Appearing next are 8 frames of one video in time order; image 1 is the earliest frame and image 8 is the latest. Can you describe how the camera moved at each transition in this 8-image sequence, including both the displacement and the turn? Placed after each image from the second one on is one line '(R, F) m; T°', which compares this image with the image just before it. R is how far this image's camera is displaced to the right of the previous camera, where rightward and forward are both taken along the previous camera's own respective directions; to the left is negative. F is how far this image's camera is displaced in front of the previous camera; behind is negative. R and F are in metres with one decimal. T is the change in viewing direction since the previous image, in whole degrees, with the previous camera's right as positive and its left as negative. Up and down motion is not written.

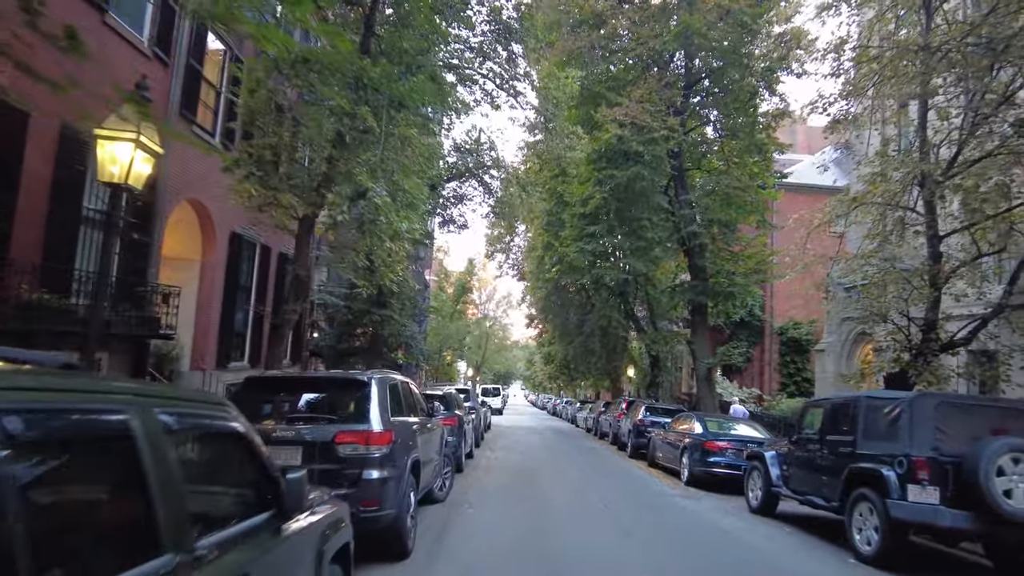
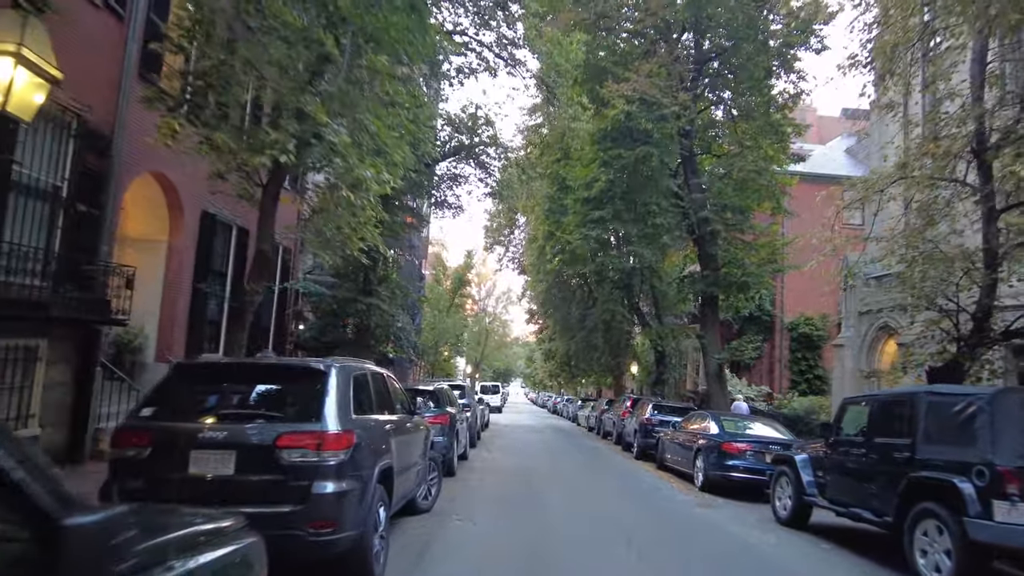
(+0.1, +1.3) m; 0°
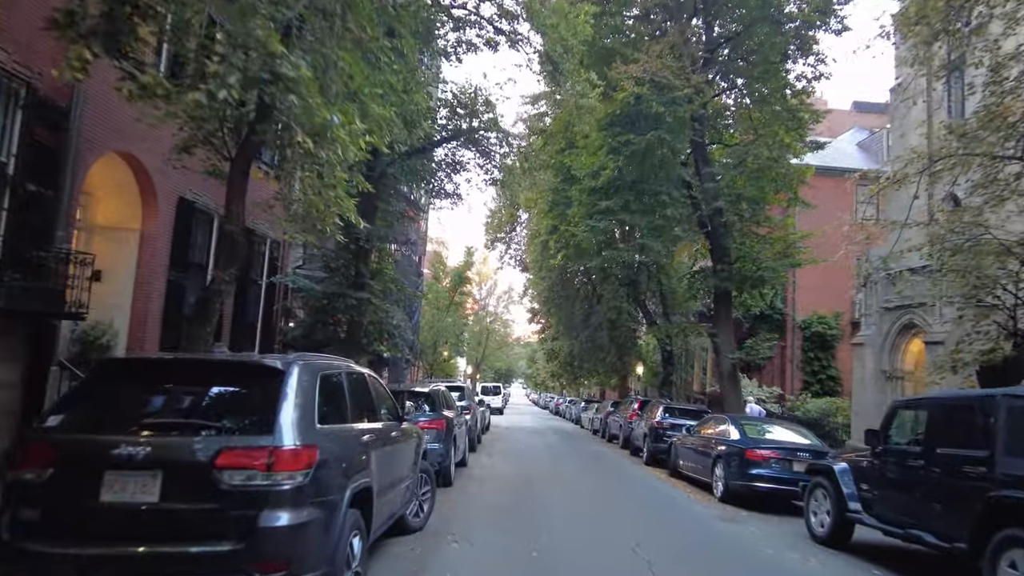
(0.0, +1.1) m; 0°
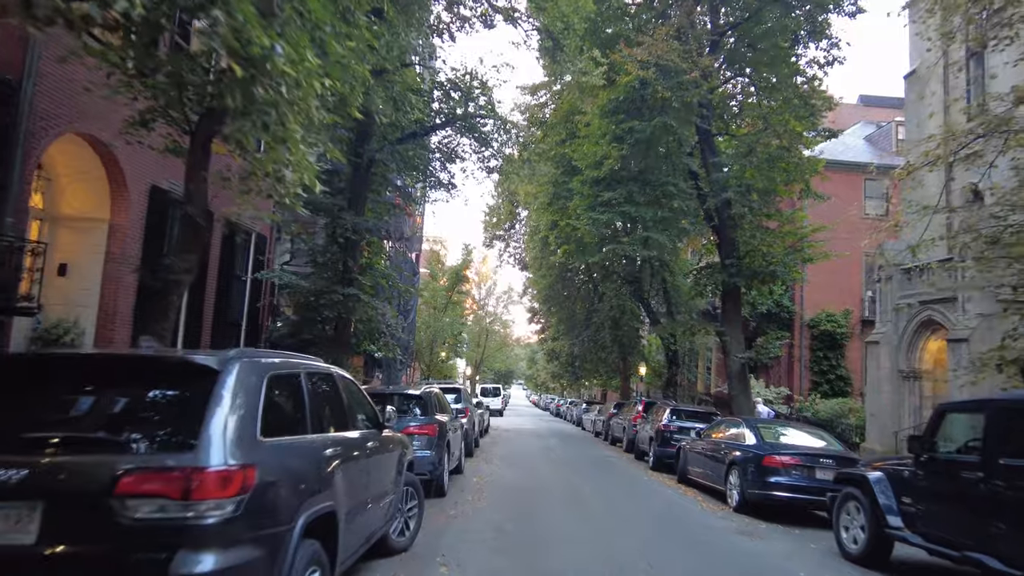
(0.0, +0.9) m; 0°
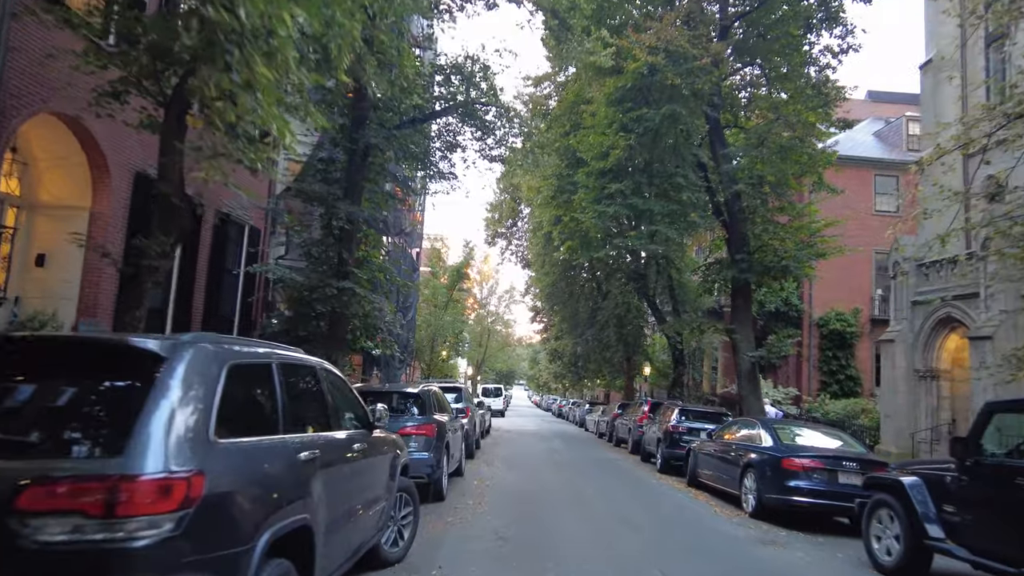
(0.0, +0.6) m; 0°
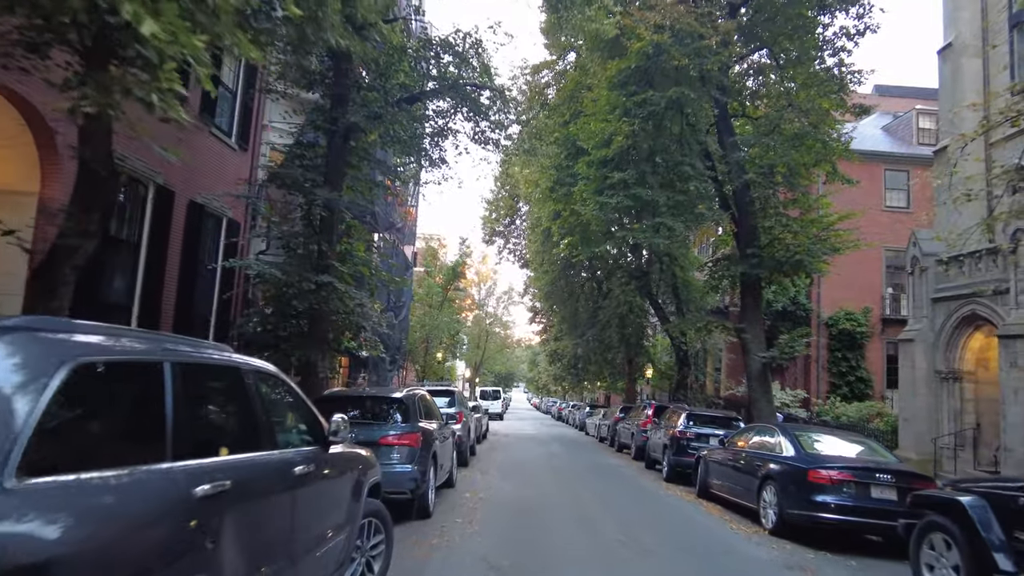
(+0.1, +1.0) m; 0°
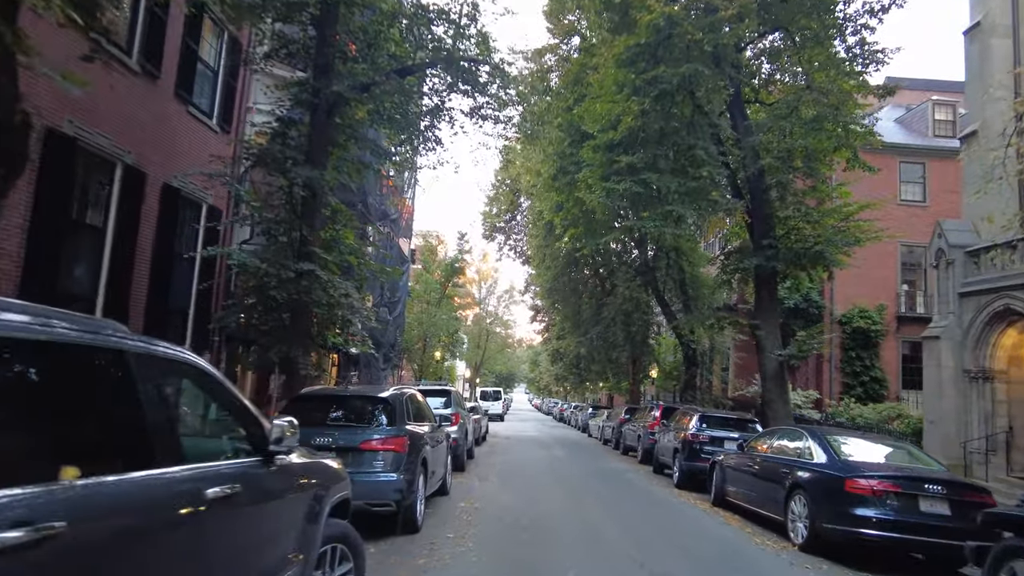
(0.0, +1.0) m; 0°
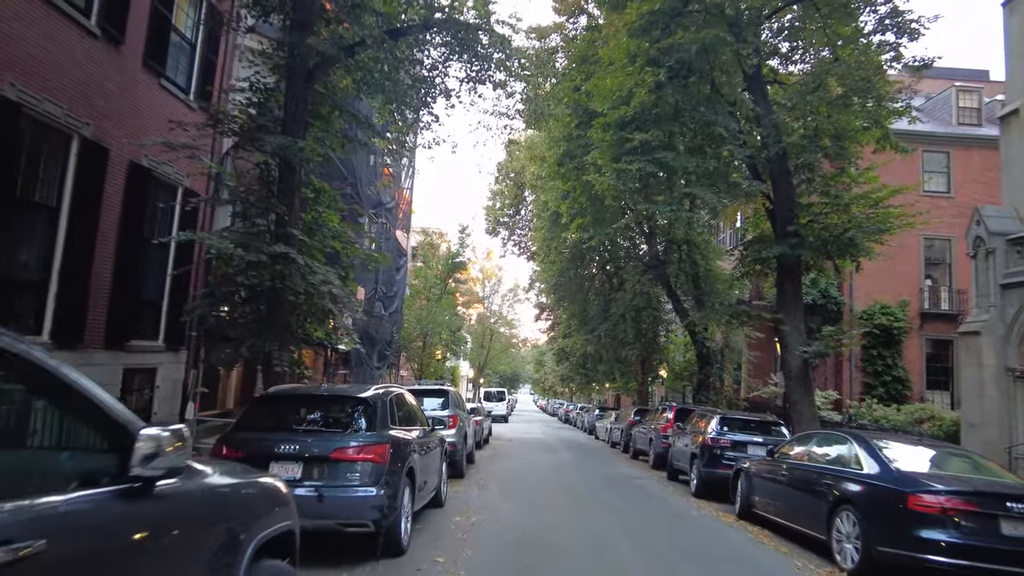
(0.0, +1.2) m; 0°
